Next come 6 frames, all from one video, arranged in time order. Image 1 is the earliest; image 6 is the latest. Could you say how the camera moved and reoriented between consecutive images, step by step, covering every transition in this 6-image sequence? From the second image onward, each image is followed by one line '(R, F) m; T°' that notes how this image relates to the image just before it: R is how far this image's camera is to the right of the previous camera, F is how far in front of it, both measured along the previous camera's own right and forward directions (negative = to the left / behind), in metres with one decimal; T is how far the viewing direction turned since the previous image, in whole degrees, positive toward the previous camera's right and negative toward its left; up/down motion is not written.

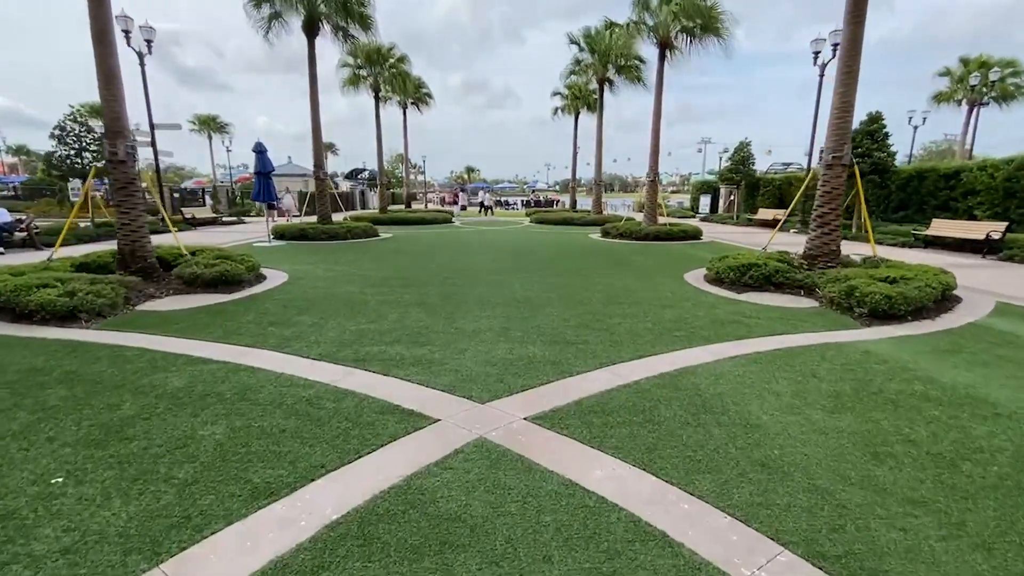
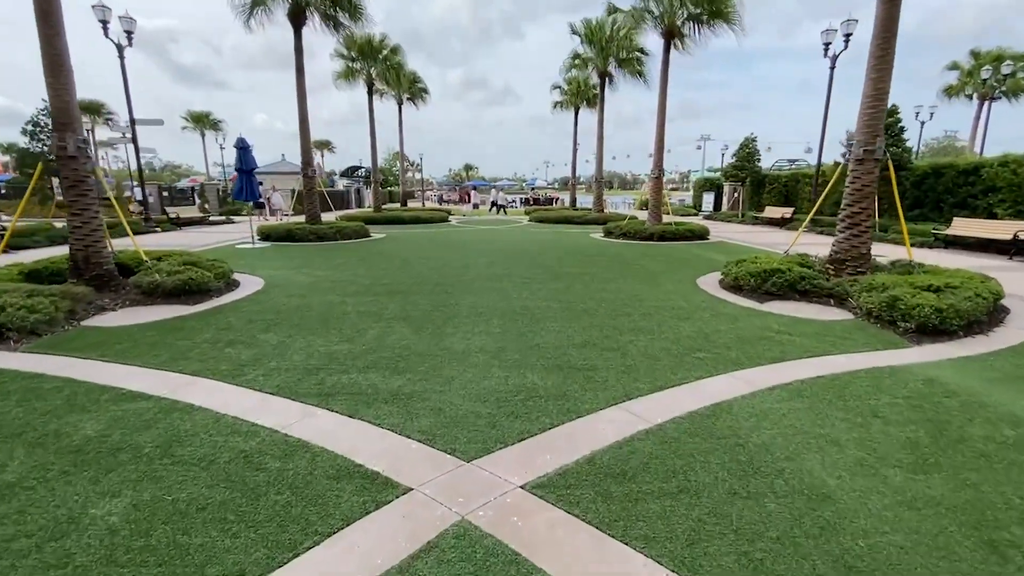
(0.0, +0.8) m; 0°
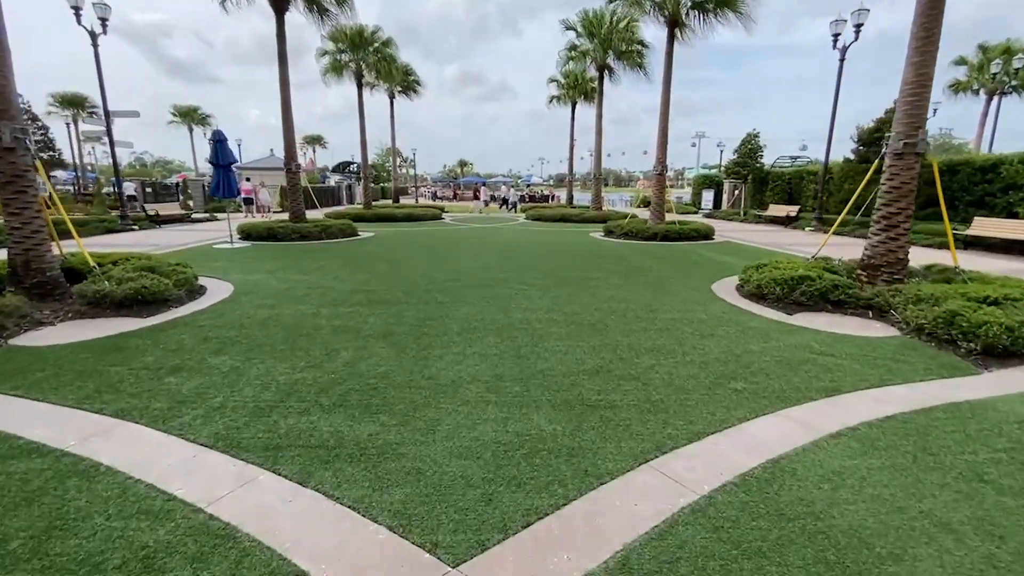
(0.0, +0.8) m; +1°
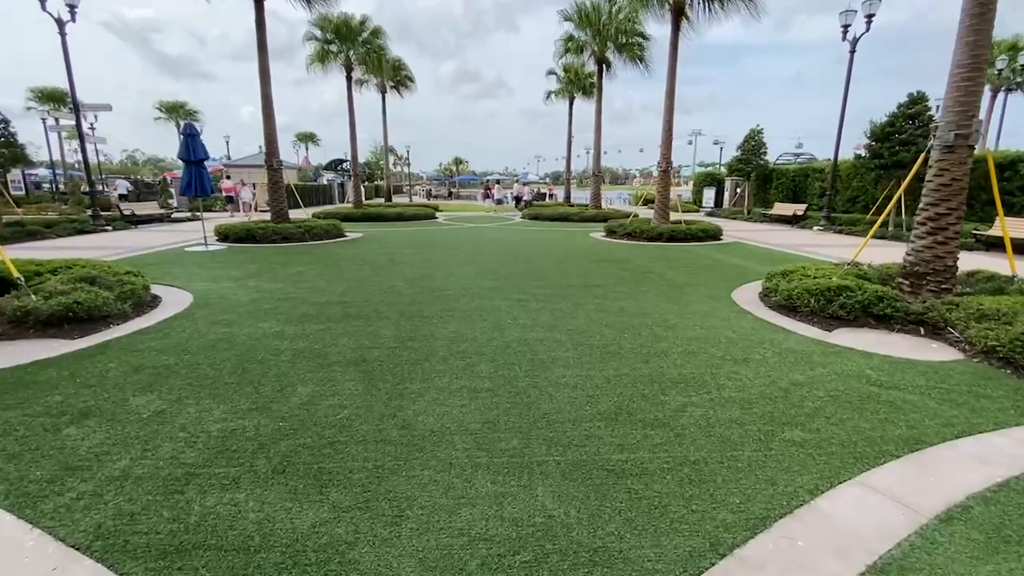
(0.0, +0.8) m; 0°
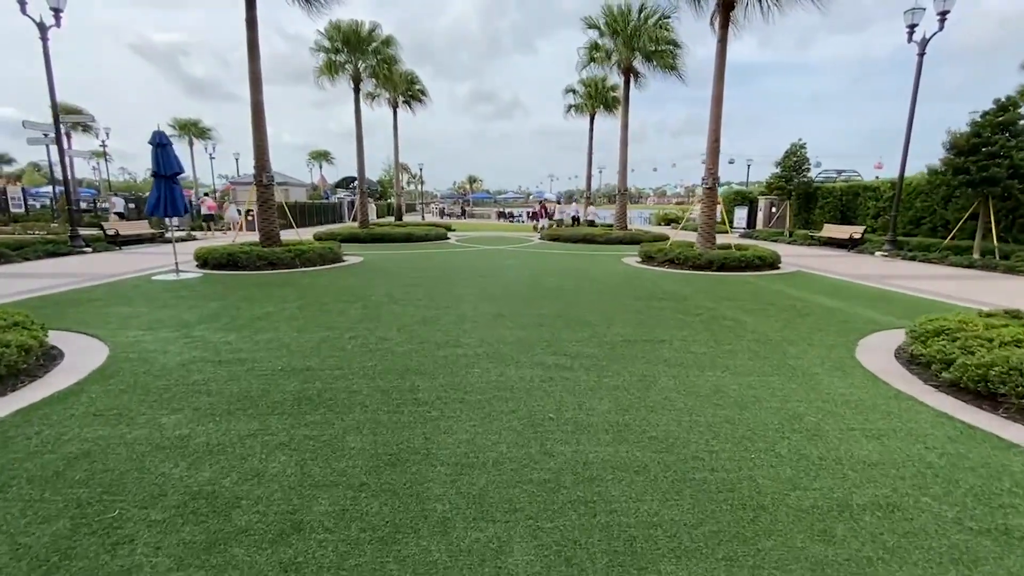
(-0.2, +1.9) m; -2°
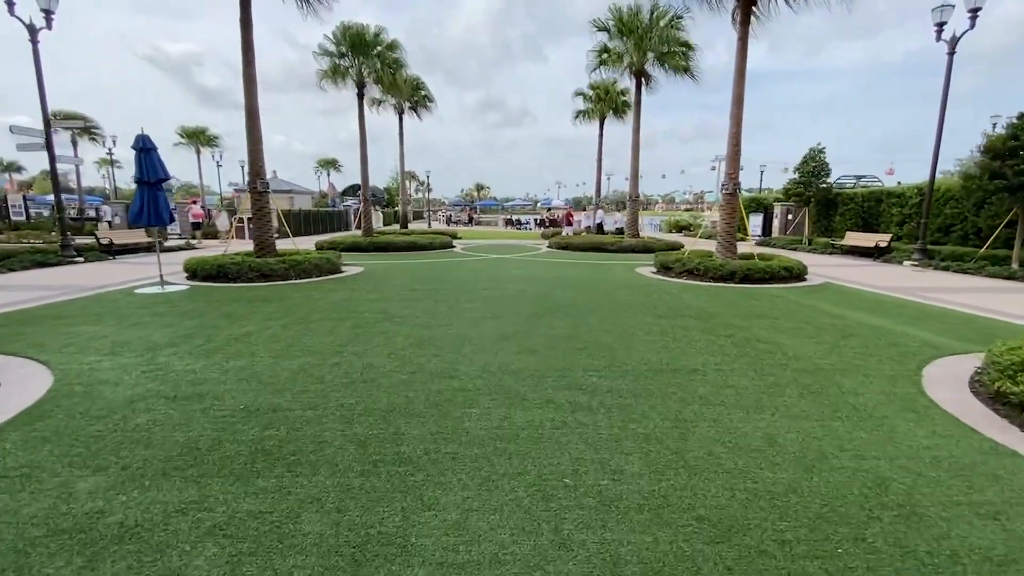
(0.0, +0.7) m; -1°
